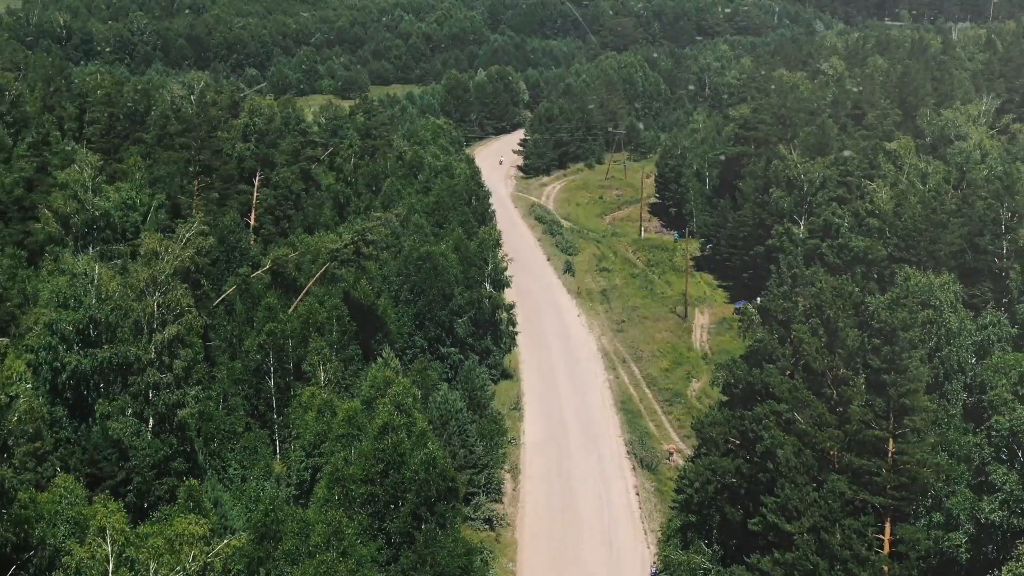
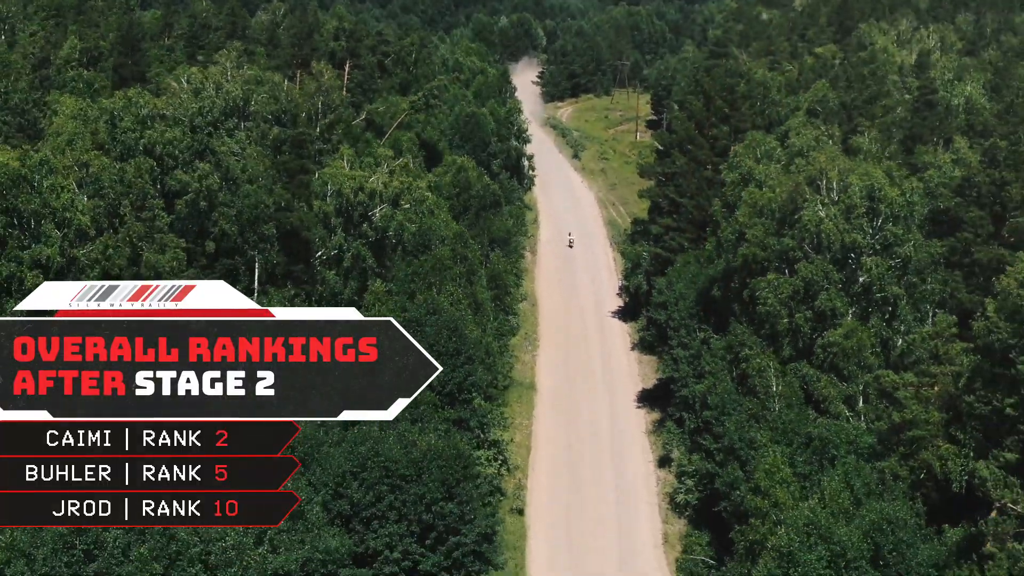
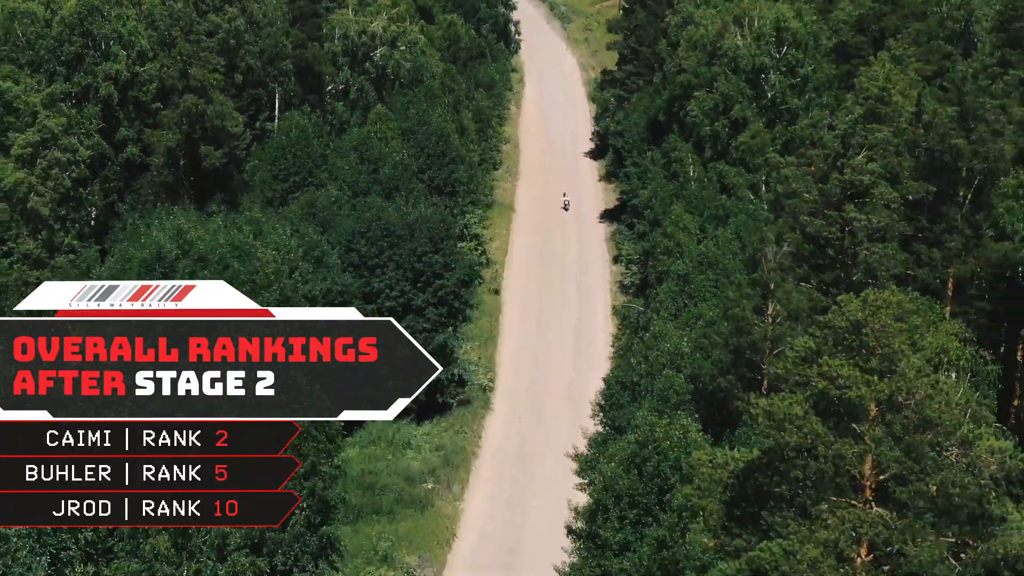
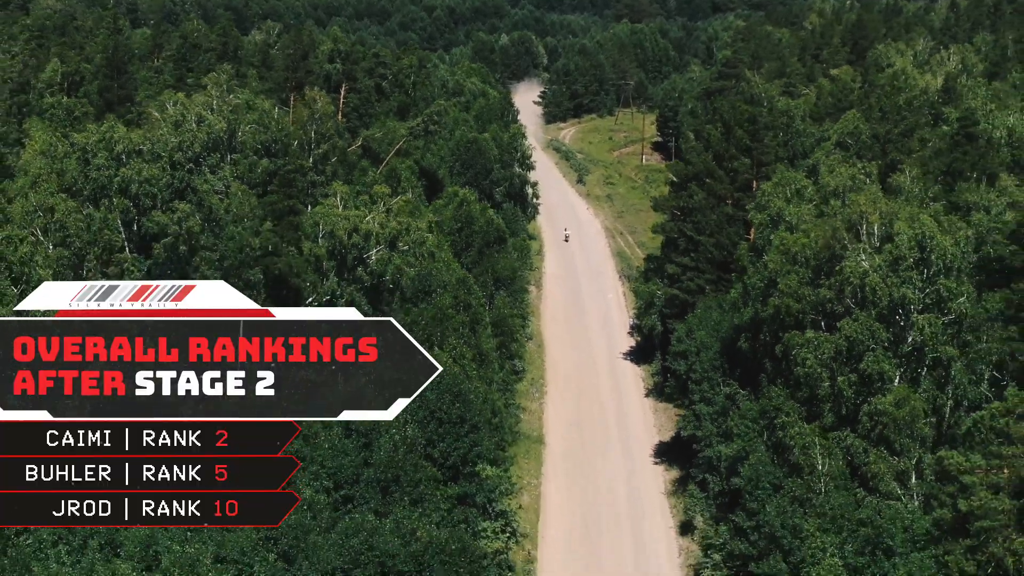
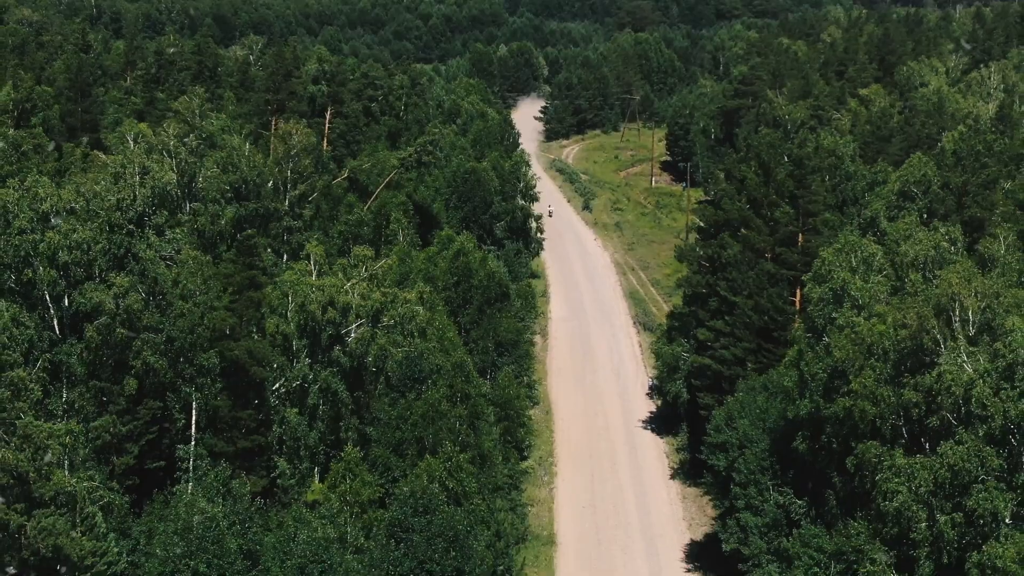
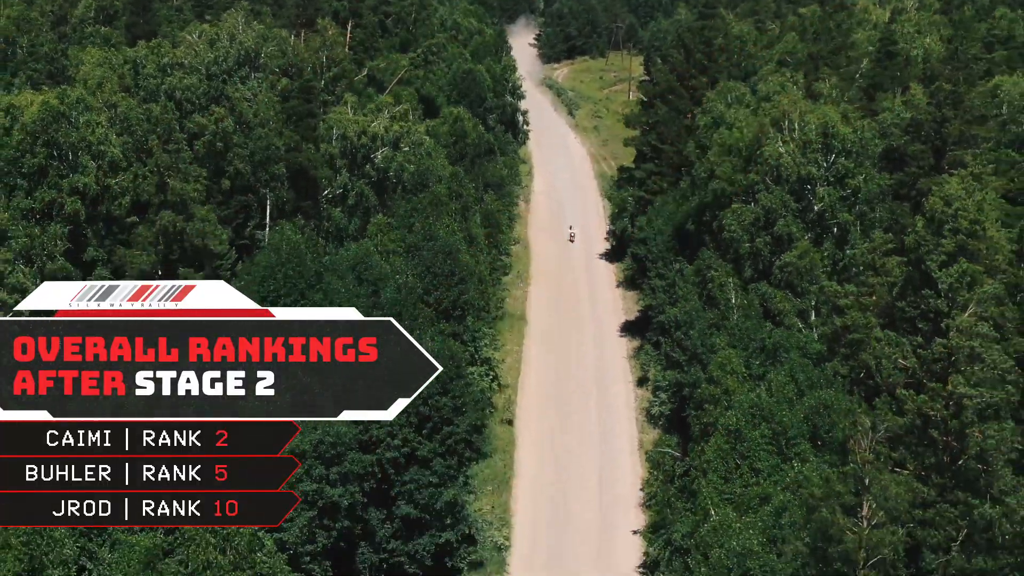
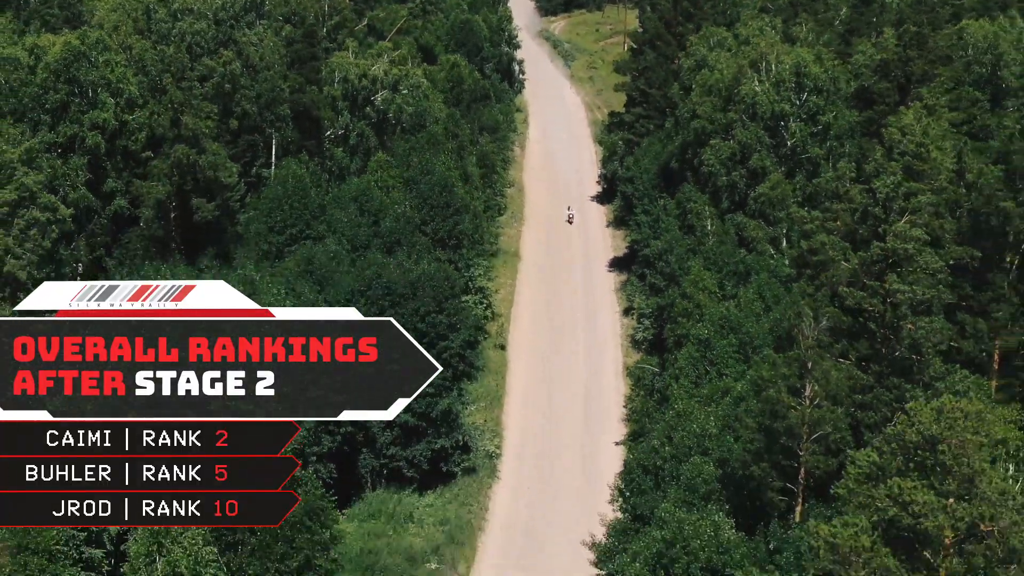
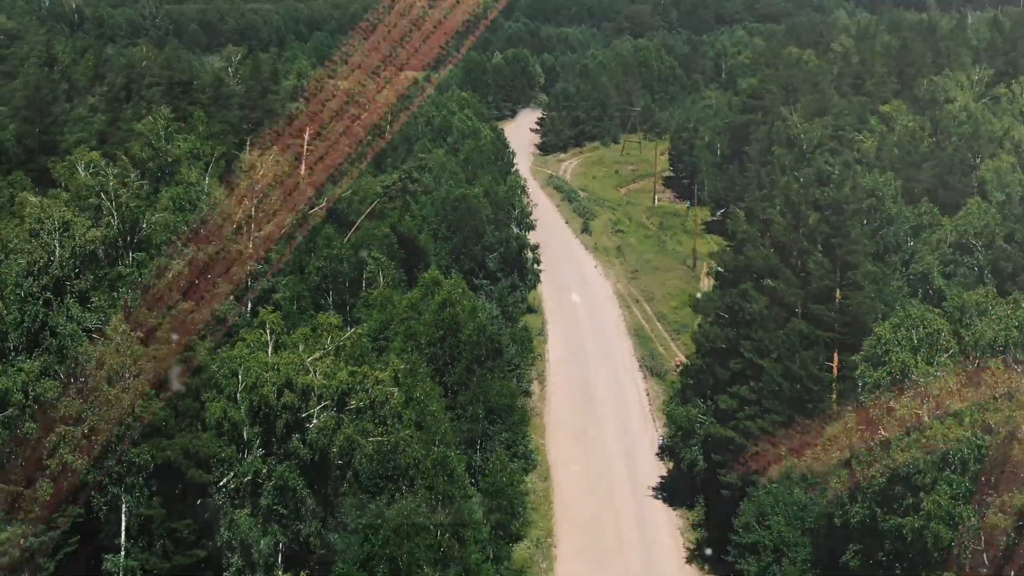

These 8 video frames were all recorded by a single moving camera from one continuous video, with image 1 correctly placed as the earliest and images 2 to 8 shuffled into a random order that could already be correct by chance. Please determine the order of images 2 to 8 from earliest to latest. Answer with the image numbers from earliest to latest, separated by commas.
8, 5, 4, 2, 6, 7, 3
